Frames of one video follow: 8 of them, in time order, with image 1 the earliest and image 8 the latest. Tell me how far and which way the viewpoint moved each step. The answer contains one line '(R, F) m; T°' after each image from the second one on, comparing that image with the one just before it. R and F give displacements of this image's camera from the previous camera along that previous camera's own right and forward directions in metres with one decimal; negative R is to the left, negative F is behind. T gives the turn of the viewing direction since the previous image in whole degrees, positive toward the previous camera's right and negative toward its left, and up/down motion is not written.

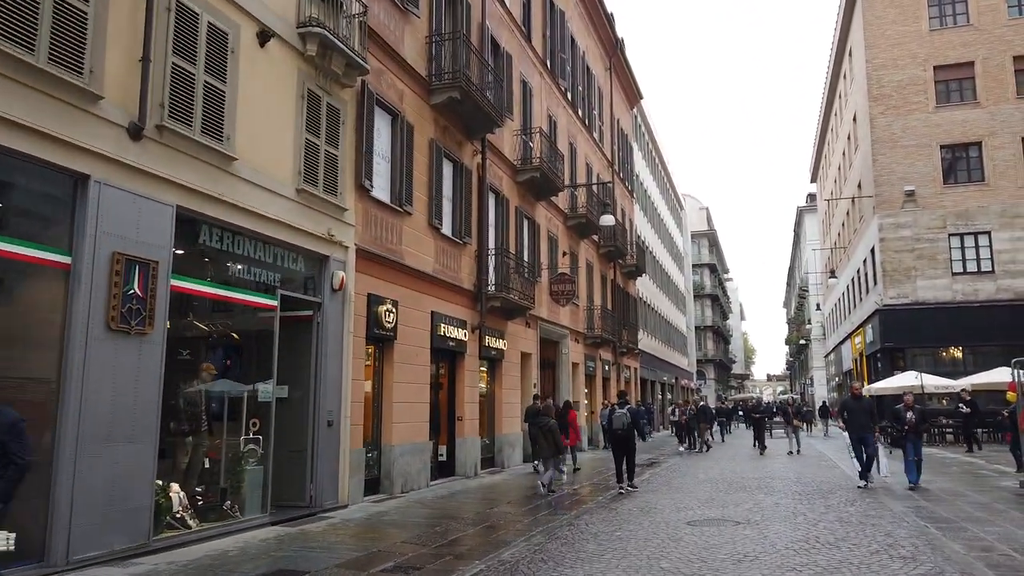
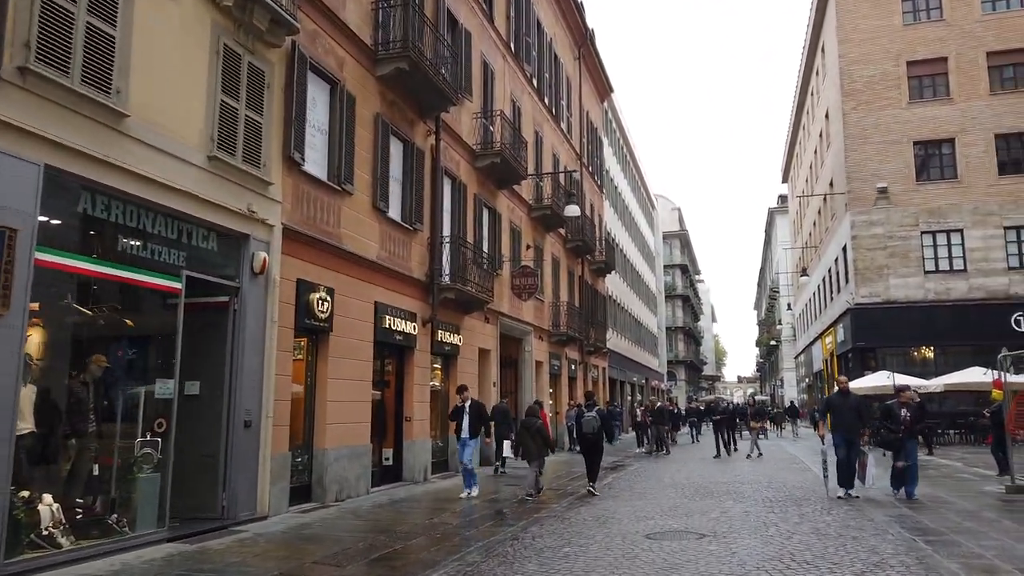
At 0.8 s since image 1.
(+0.4, +1.3) m; +2°
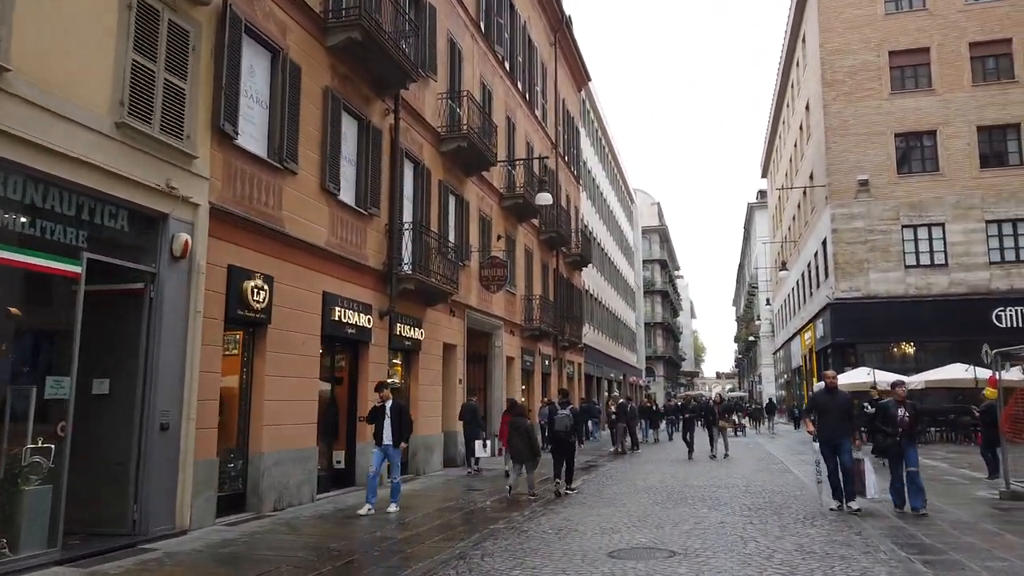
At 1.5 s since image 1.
(+0.4, +1.1) m; +1°
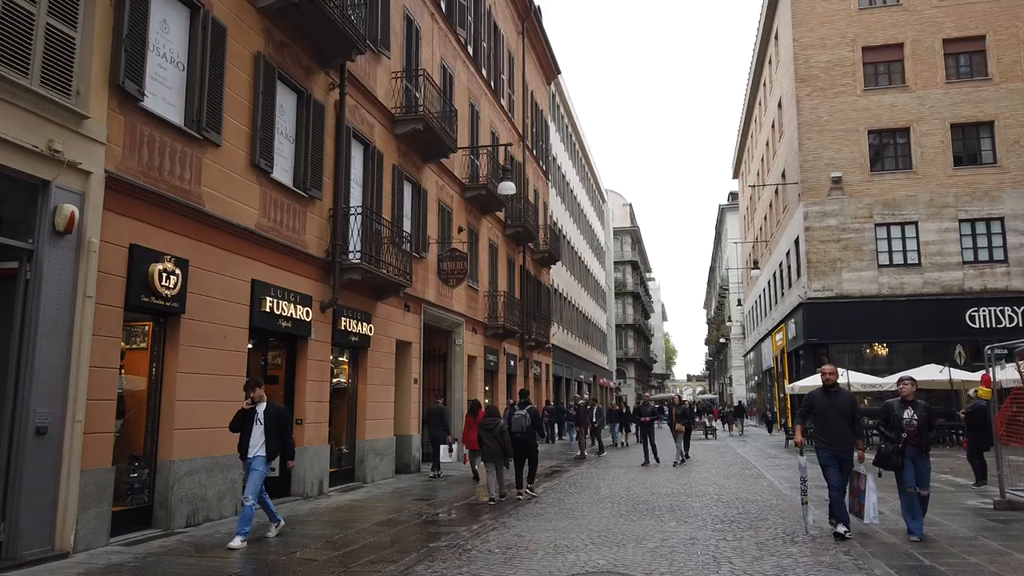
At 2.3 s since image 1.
(+0.3, +1.2) m; +2°
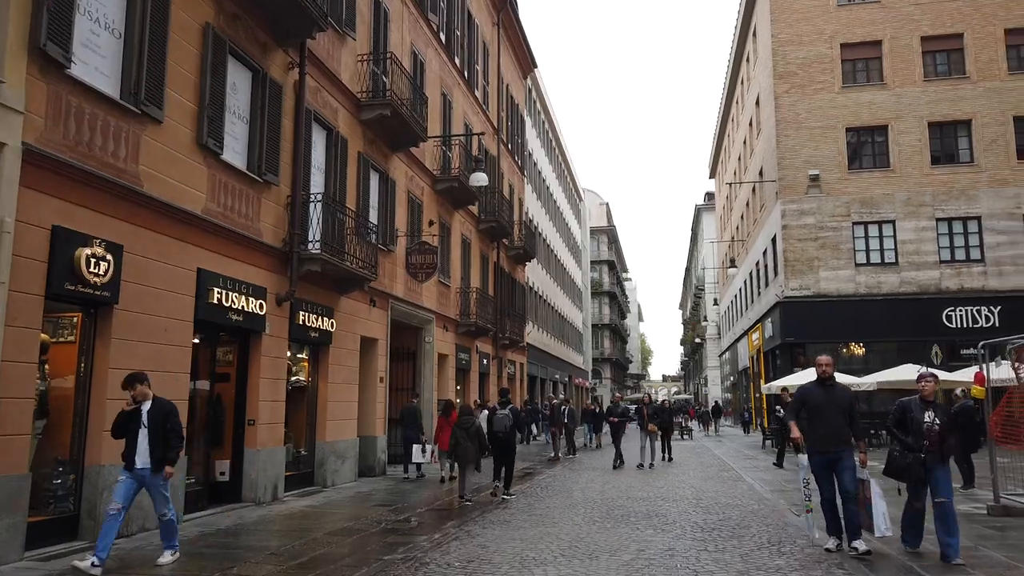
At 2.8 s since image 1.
(+0.1, +0.8) m; +2°
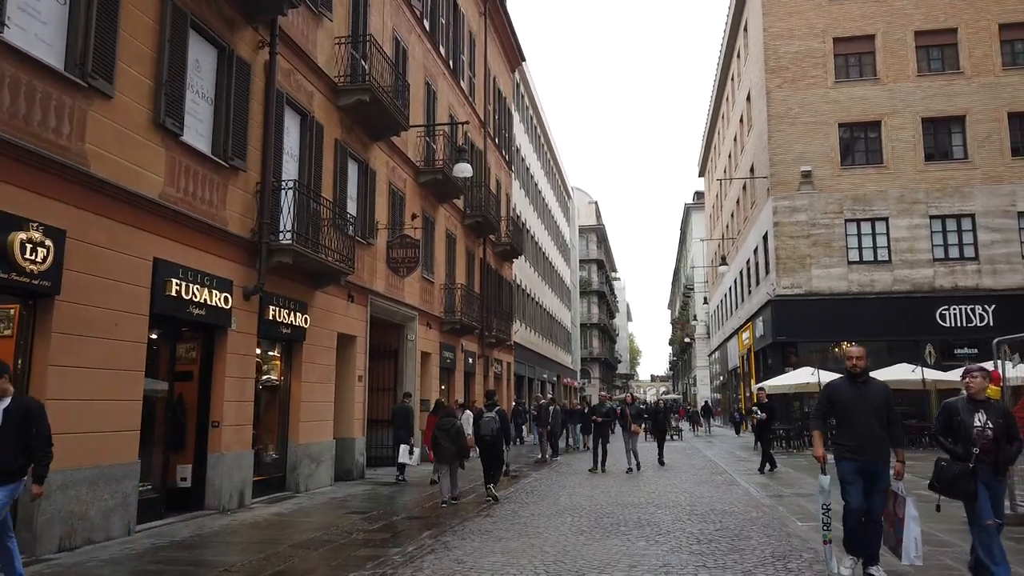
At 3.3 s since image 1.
(+0.1, +0.8) m; +1°
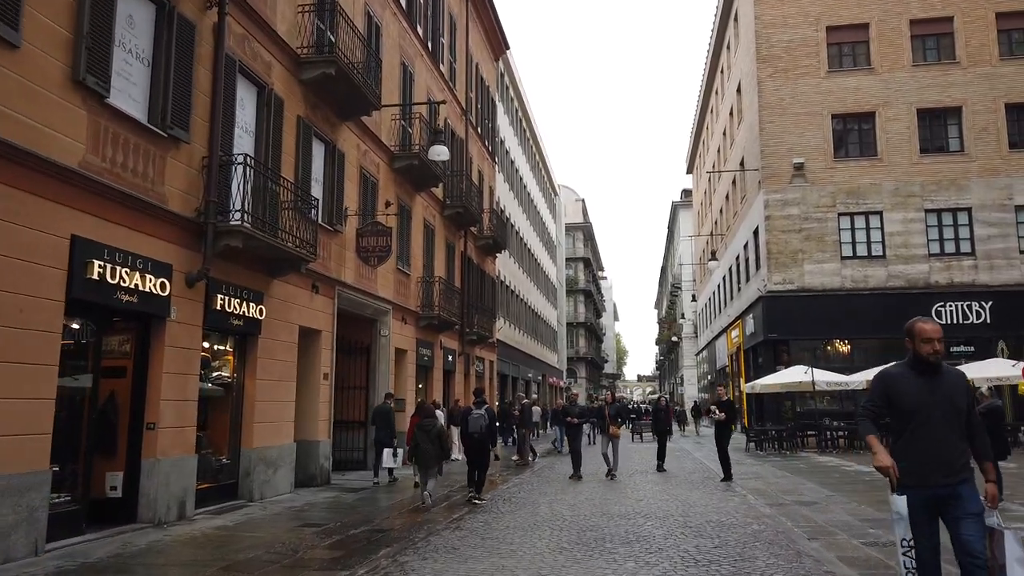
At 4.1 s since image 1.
(+0.2, +1.2) m; +1°
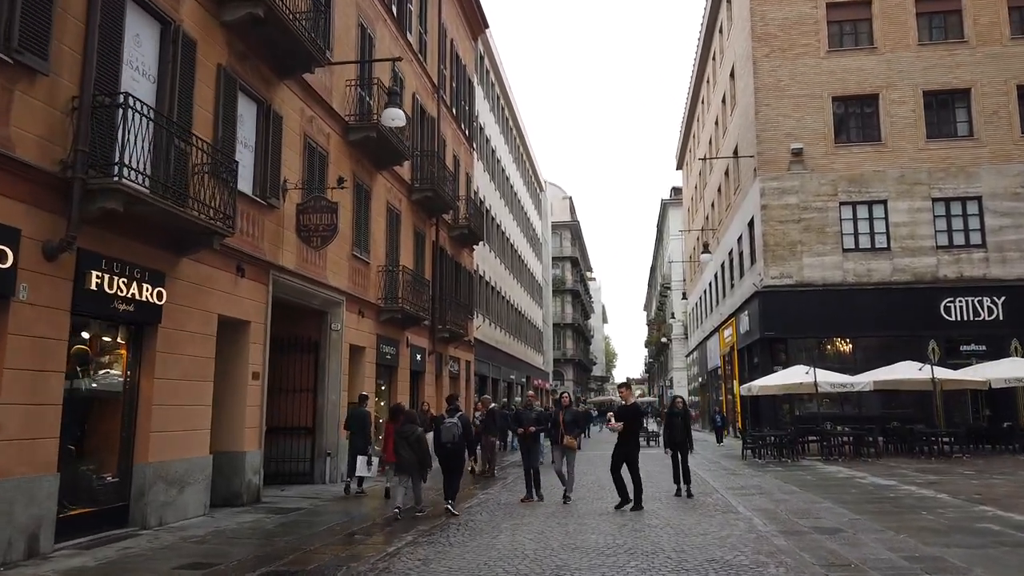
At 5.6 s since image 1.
(+0.5, +2.3) m; +1°
